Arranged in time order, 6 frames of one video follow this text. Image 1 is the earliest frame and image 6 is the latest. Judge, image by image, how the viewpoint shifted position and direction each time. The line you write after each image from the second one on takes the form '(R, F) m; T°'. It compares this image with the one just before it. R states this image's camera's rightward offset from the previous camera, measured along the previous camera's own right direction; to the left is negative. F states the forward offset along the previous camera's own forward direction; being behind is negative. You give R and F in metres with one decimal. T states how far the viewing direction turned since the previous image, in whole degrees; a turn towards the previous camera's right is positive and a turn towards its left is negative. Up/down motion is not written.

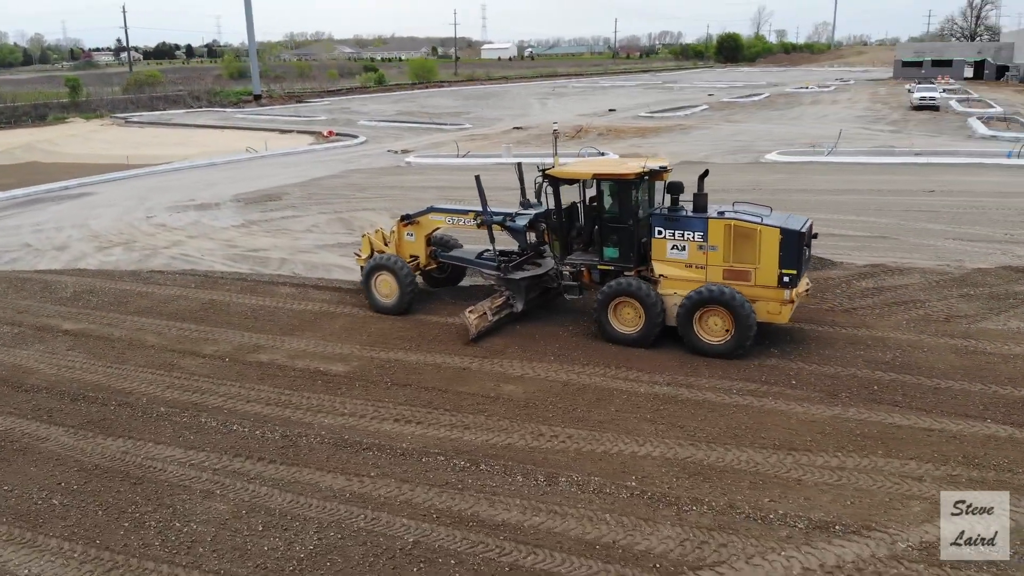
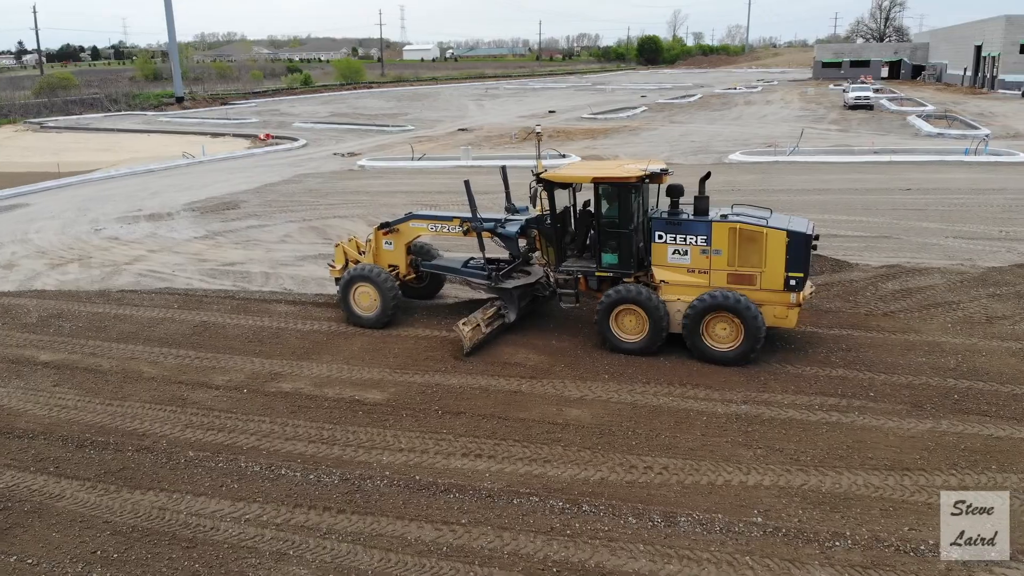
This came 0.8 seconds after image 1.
(-1.2, +0.7) m; +6°
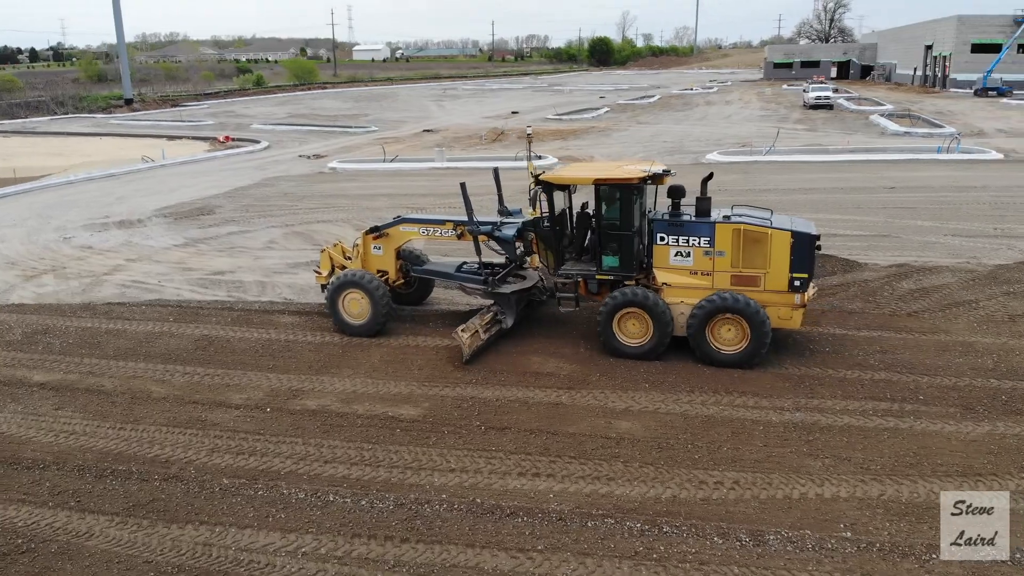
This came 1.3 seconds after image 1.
(-0.8, +0.3) m; +3°
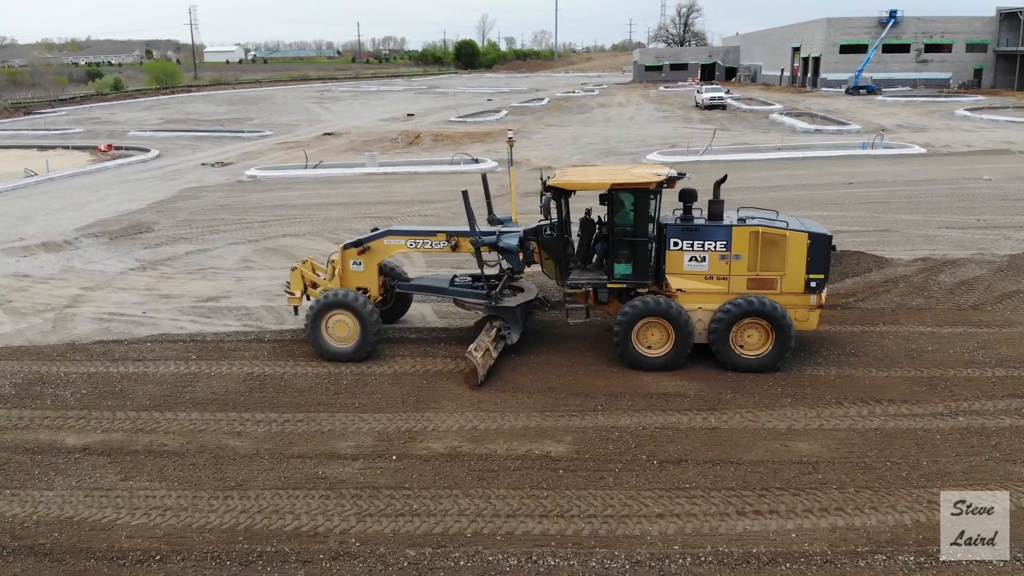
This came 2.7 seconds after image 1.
(-2.2, +0.9) m; +10°
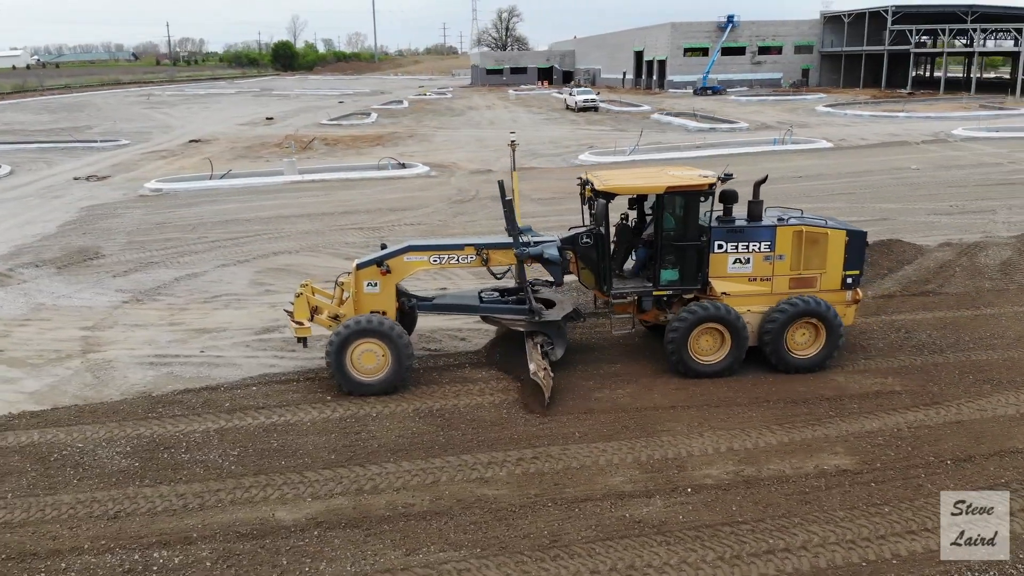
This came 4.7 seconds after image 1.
(-3.2, +1.0) m; +13°
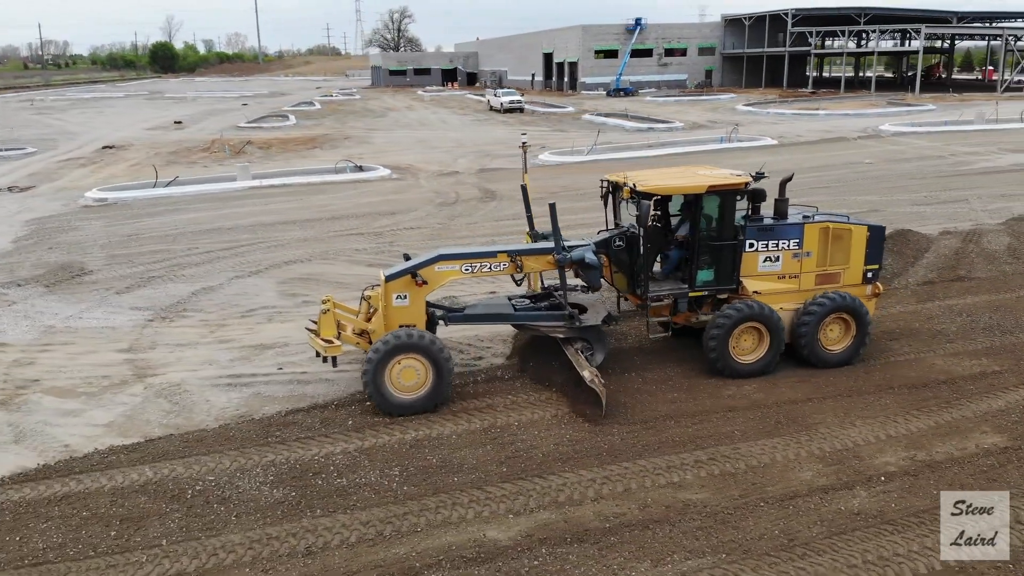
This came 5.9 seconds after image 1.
(-2.0, +0.3) m; +8°
